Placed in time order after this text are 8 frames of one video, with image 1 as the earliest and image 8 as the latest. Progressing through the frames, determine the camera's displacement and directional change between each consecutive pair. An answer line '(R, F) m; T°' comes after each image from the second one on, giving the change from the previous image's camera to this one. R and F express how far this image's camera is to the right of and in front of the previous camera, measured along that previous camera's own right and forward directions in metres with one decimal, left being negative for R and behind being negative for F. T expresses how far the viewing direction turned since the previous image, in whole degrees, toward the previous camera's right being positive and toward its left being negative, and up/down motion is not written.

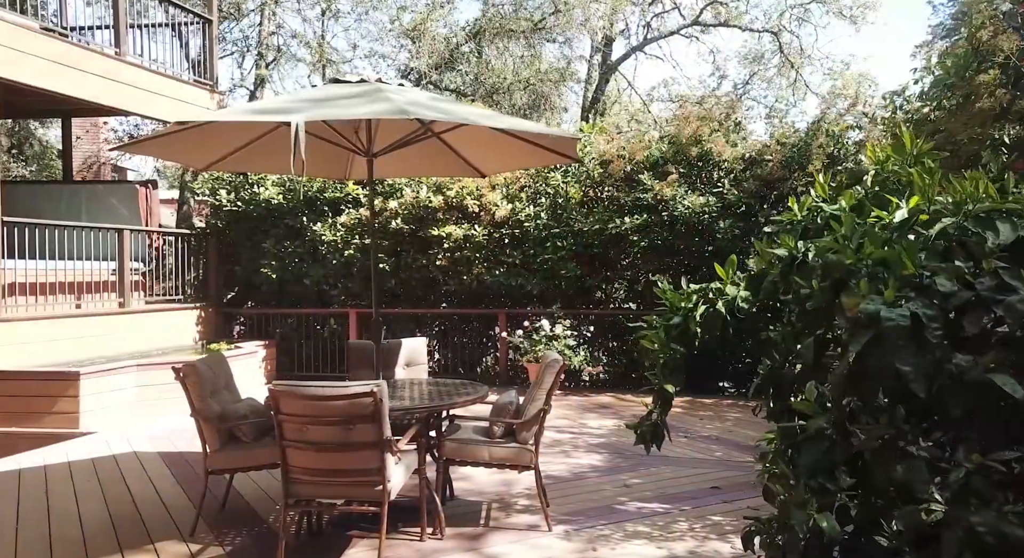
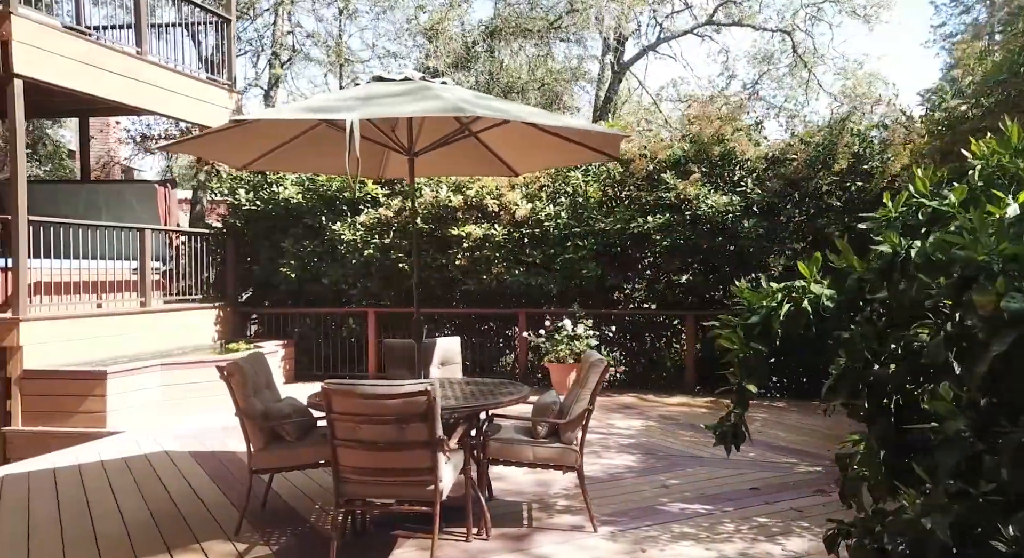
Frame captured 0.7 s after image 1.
(-0.2, 0.0) m; 0°
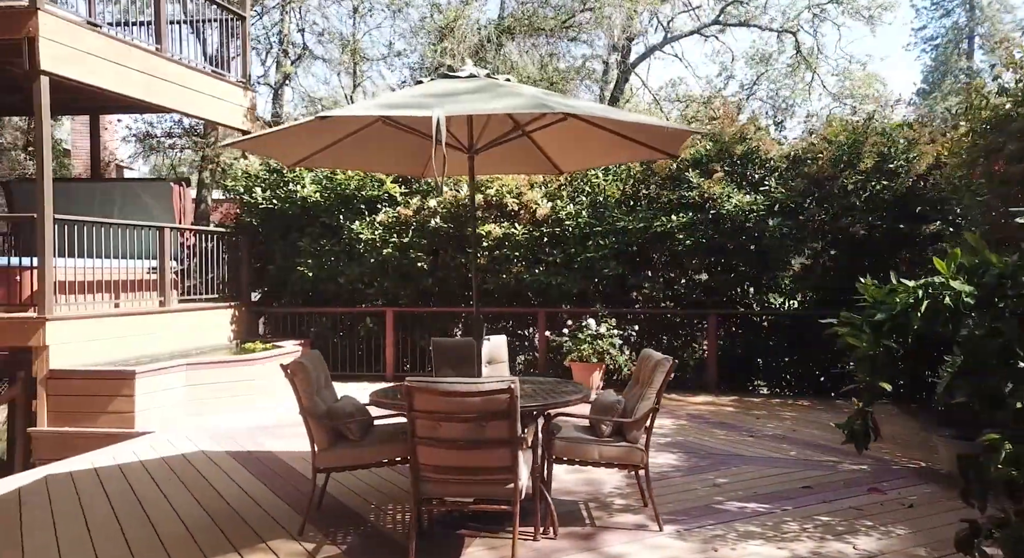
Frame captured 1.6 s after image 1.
(-0.3, 0.0) m; +1°
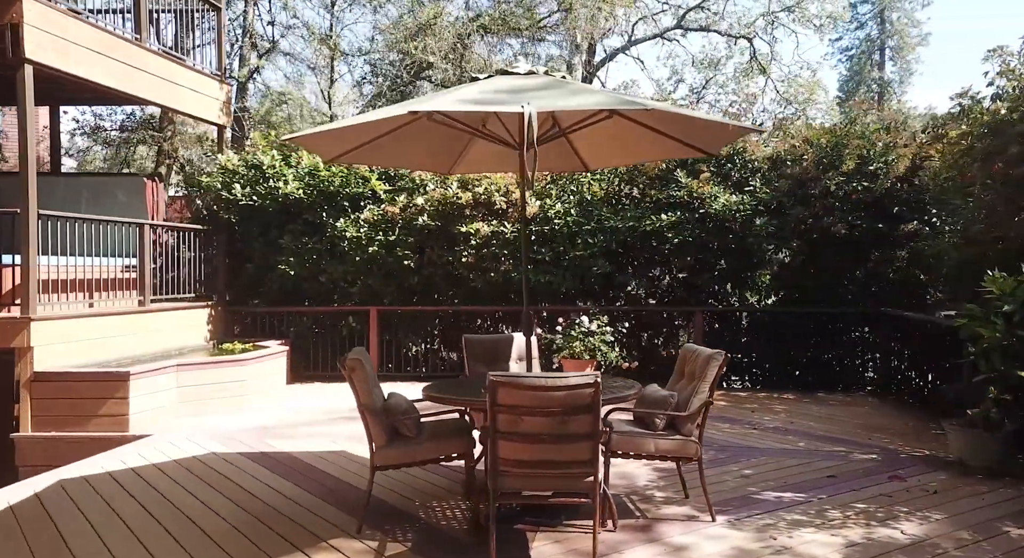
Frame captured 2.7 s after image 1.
(-0.5, 0.0) m; +4°
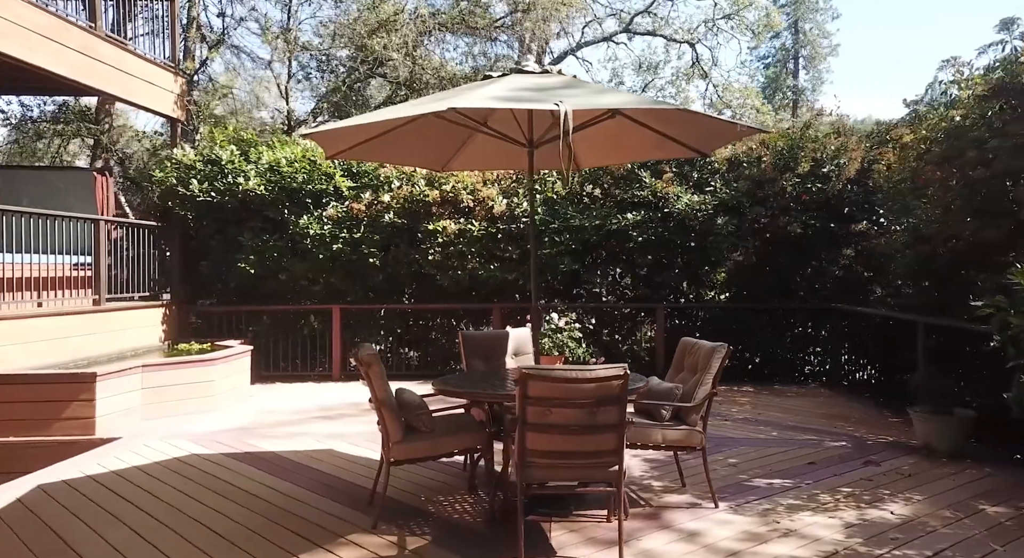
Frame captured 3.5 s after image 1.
(-0.3, 0.0) m; +5°
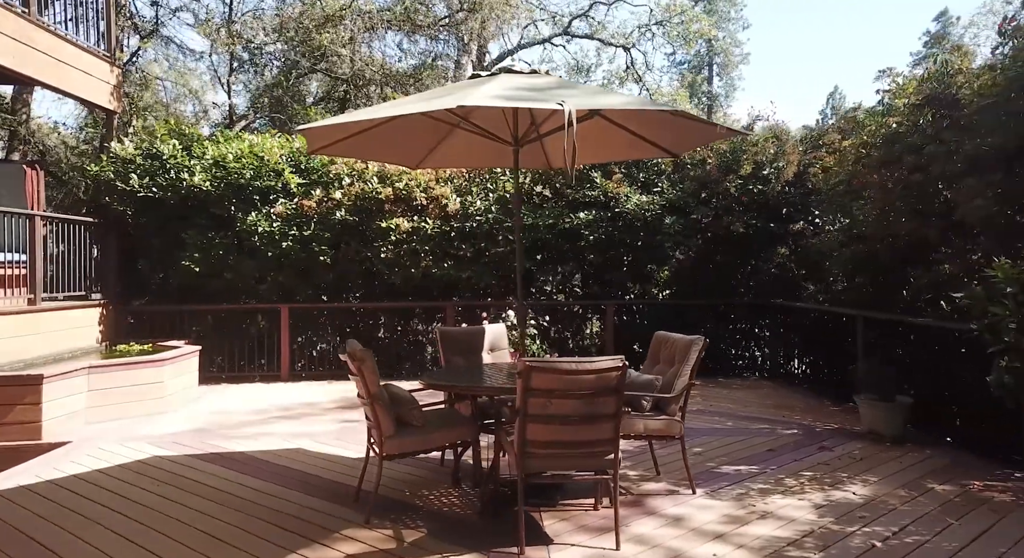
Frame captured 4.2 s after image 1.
(-0.3, -0.1) m; +5°
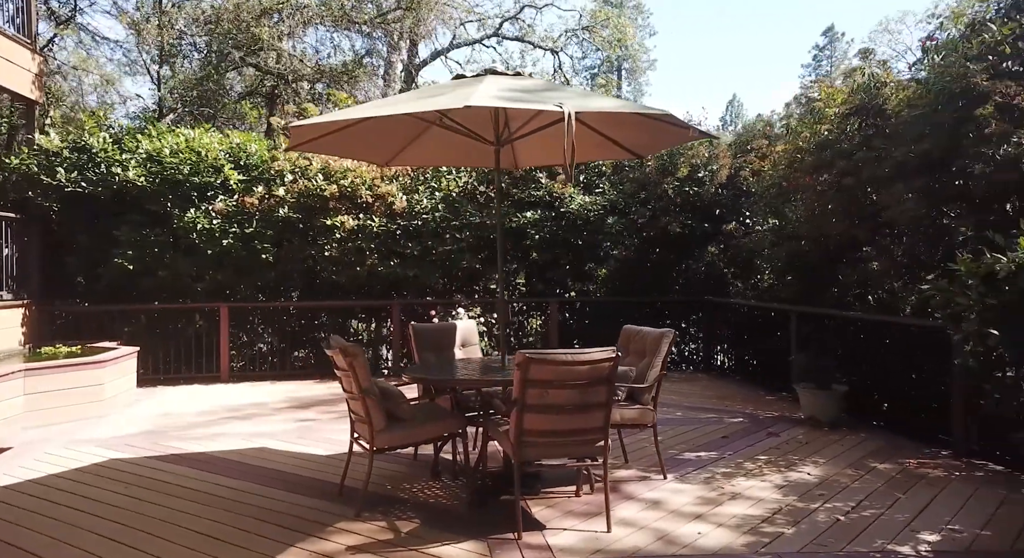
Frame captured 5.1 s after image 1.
(-0.3, -0.1) m; +6°
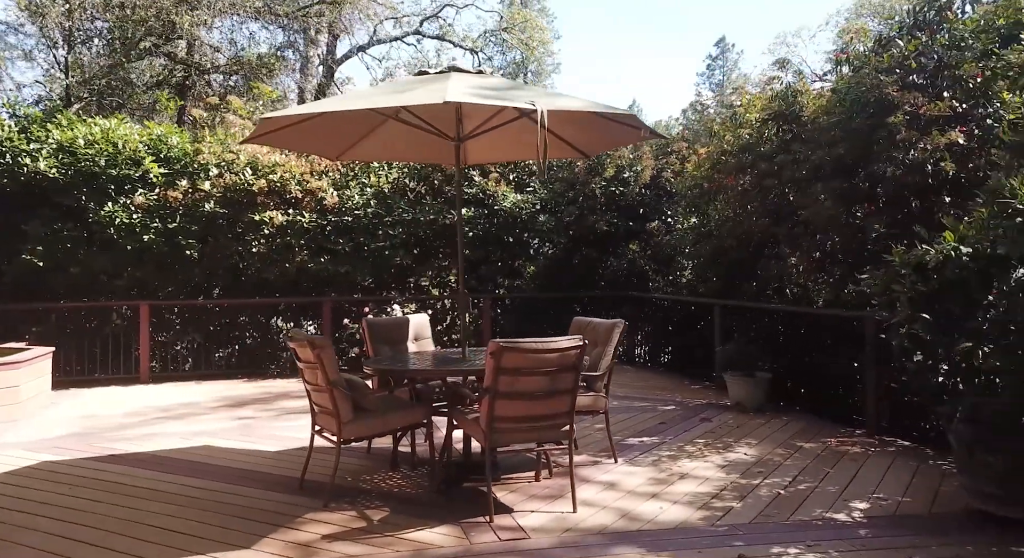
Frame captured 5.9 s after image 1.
(-0.2, -0.1) m; +7°
